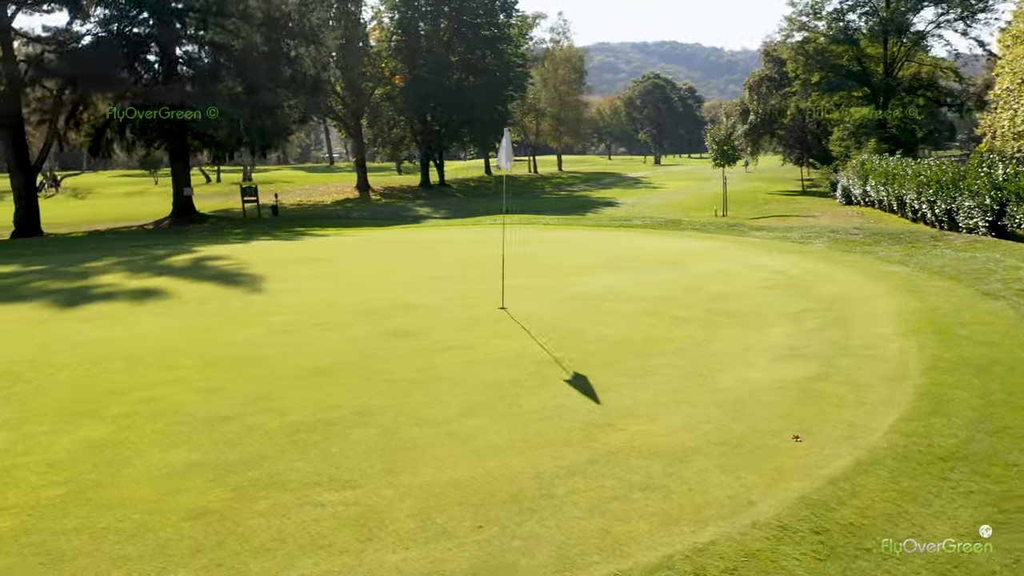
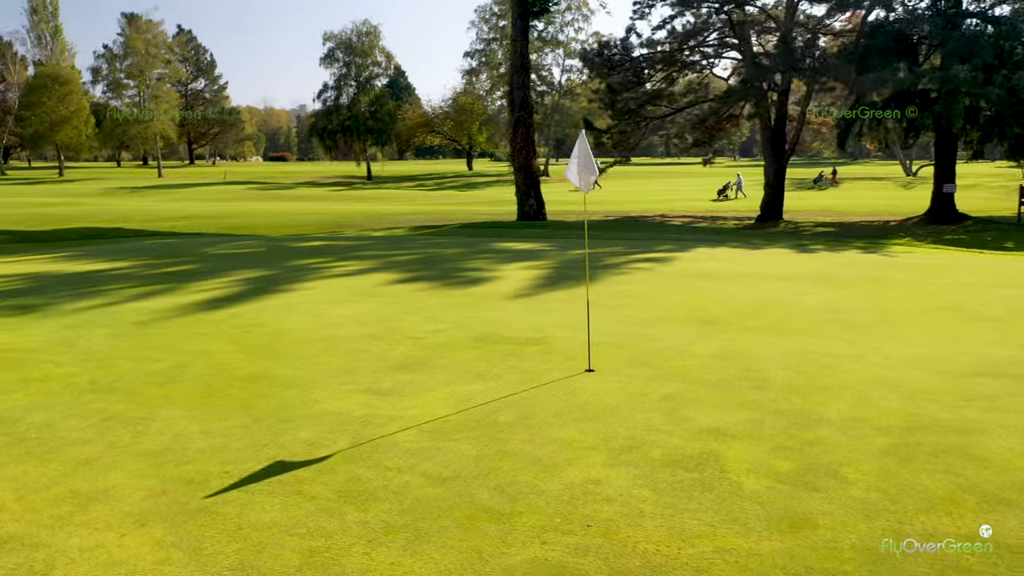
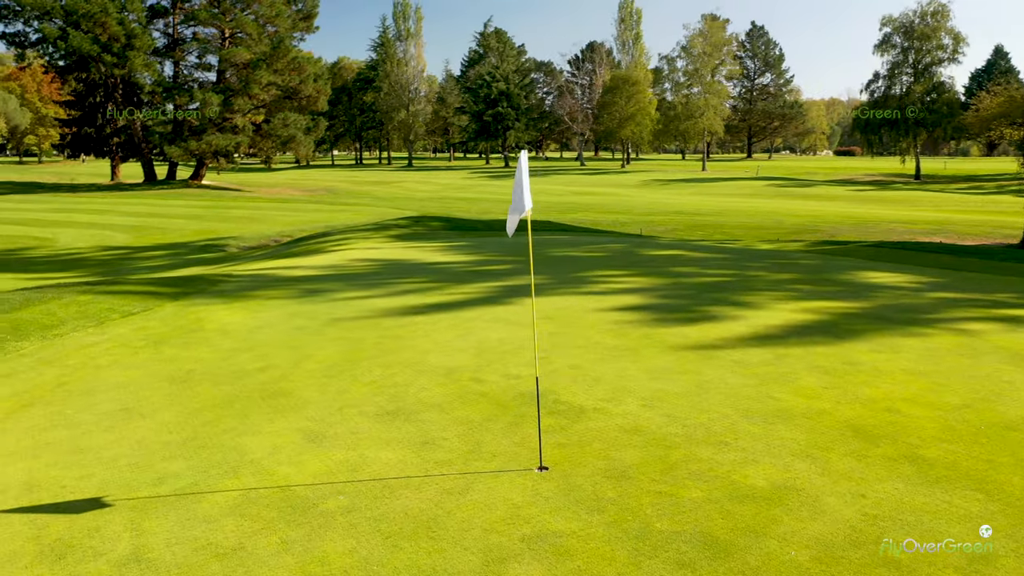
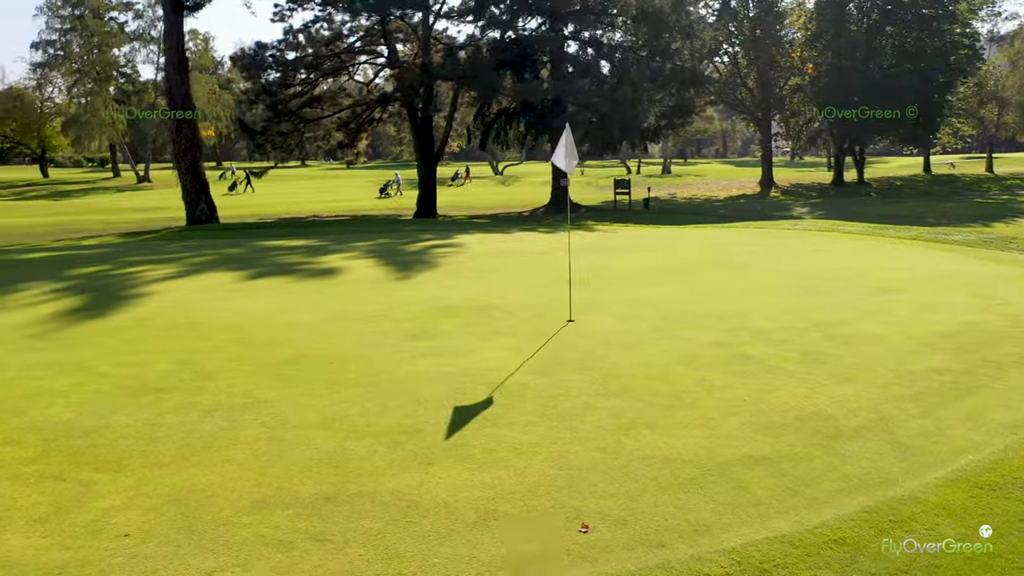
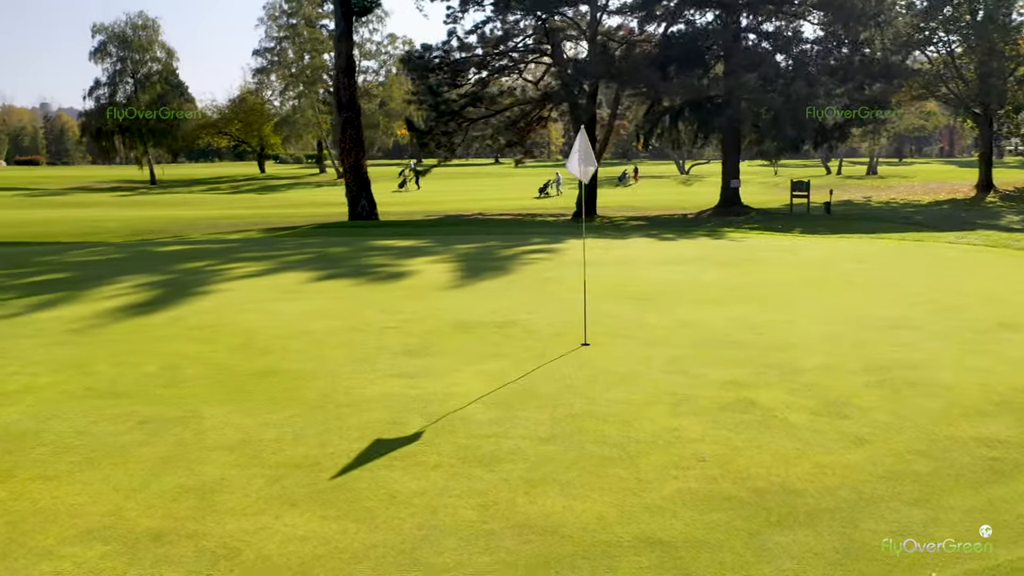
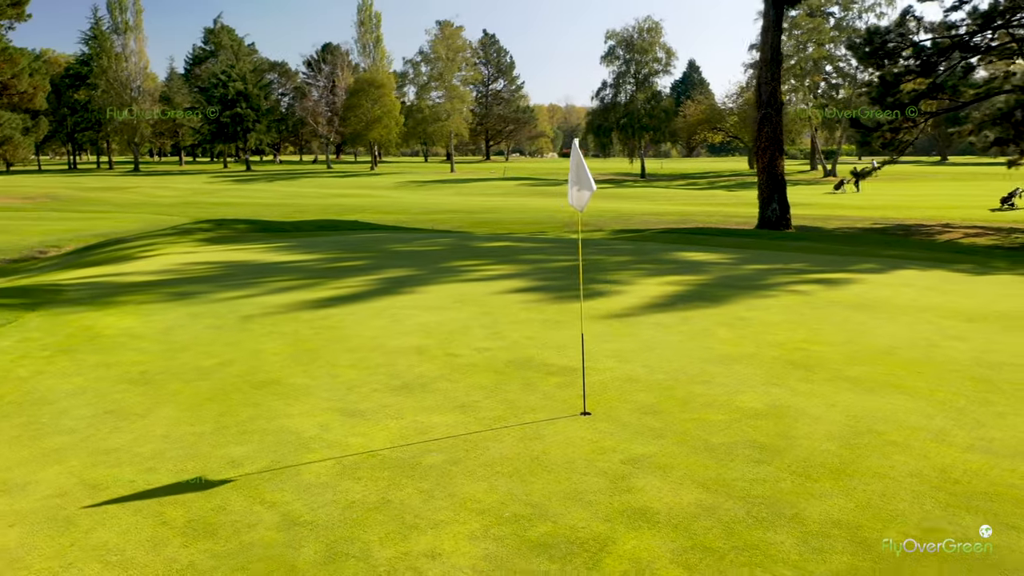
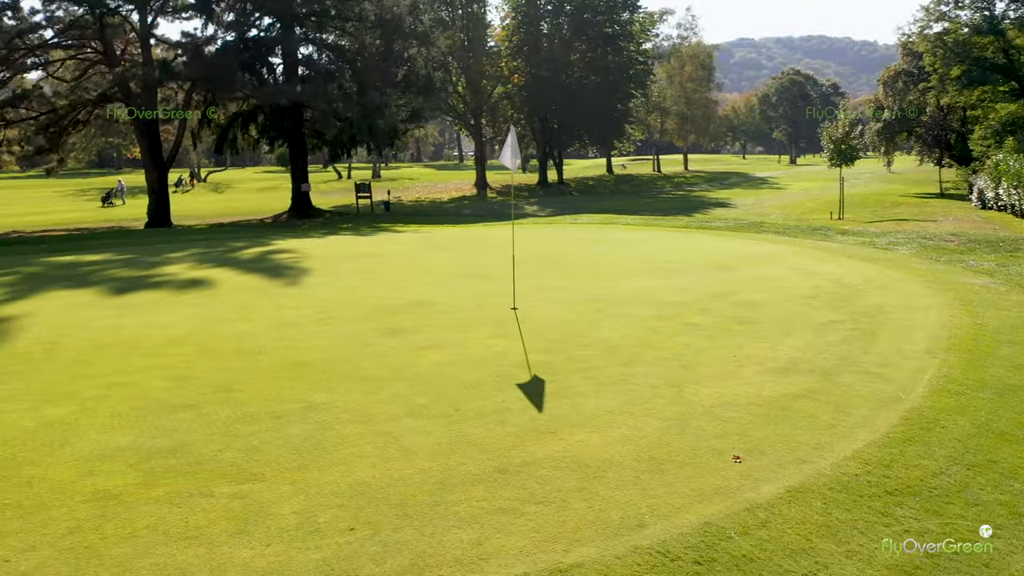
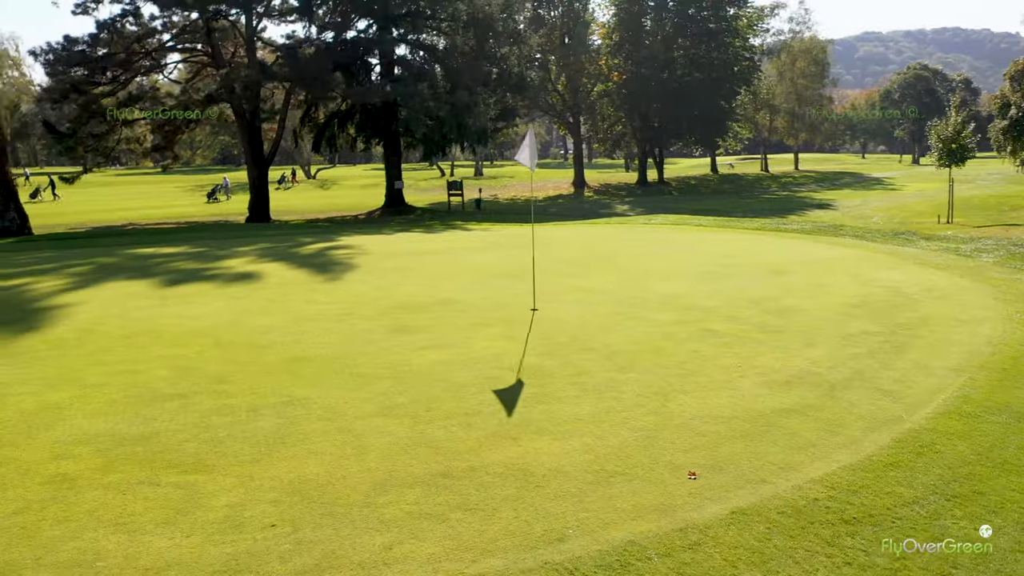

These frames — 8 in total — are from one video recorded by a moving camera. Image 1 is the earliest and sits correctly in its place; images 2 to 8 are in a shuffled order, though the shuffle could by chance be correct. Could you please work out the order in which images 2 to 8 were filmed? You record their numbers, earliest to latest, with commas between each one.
7, 8, 4, 5, 2, 6, 3
